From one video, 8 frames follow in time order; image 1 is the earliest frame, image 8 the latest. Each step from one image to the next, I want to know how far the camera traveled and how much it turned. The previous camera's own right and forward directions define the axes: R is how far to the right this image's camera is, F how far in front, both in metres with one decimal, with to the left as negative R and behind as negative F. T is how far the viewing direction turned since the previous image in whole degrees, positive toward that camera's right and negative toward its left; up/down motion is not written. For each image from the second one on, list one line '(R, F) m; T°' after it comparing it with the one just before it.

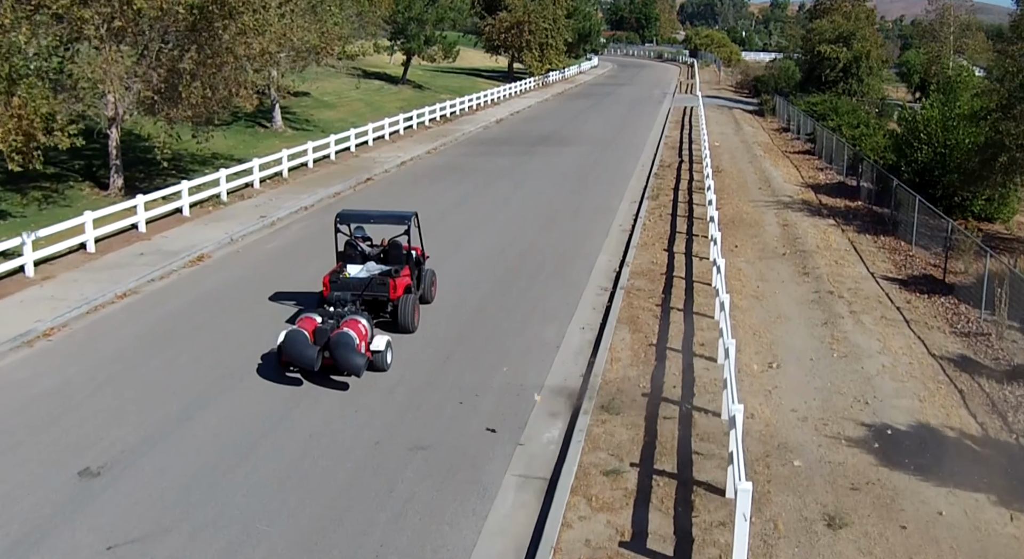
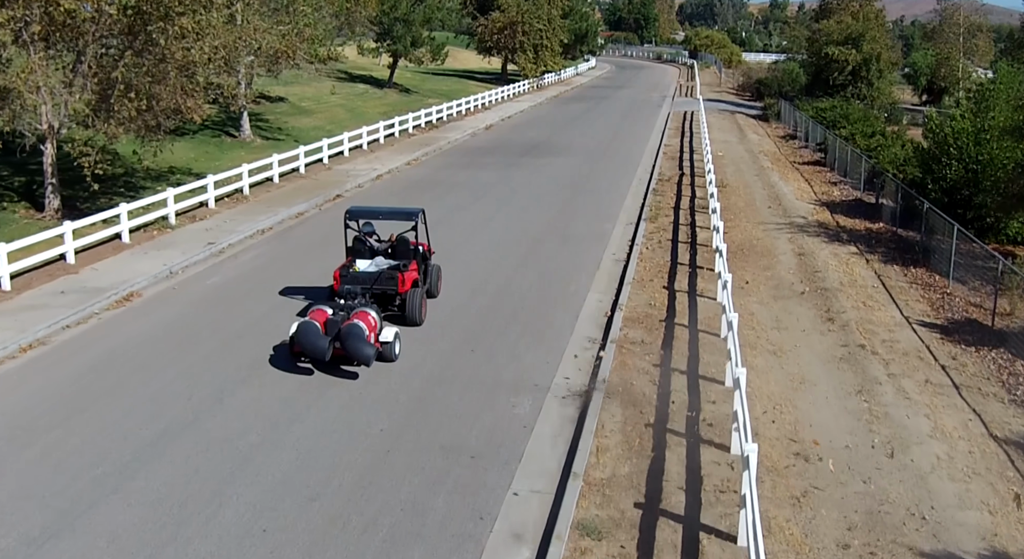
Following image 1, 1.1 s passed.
(+0.4, +2.4) m; 0°
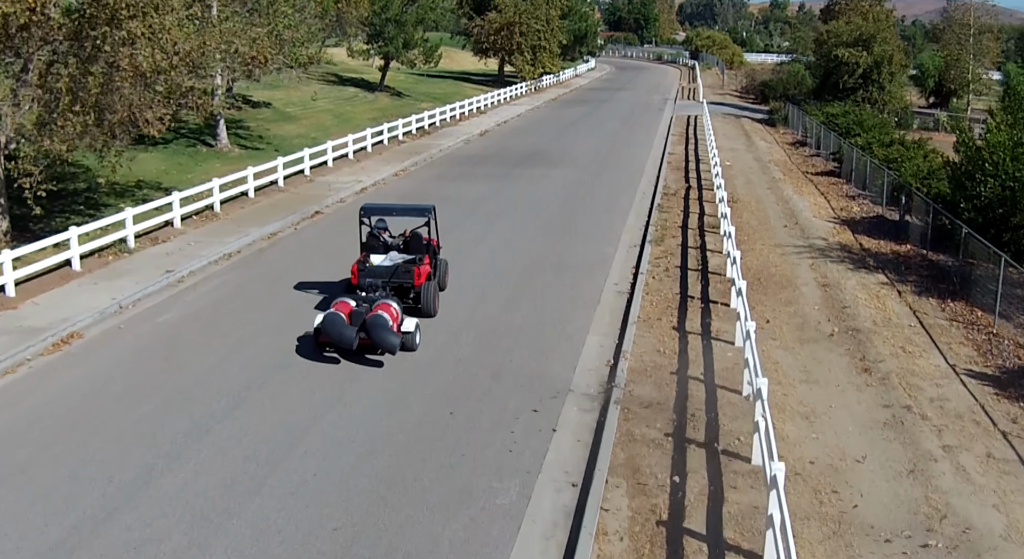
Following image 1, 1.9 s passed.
(+0.2, +1.9) m; 0°
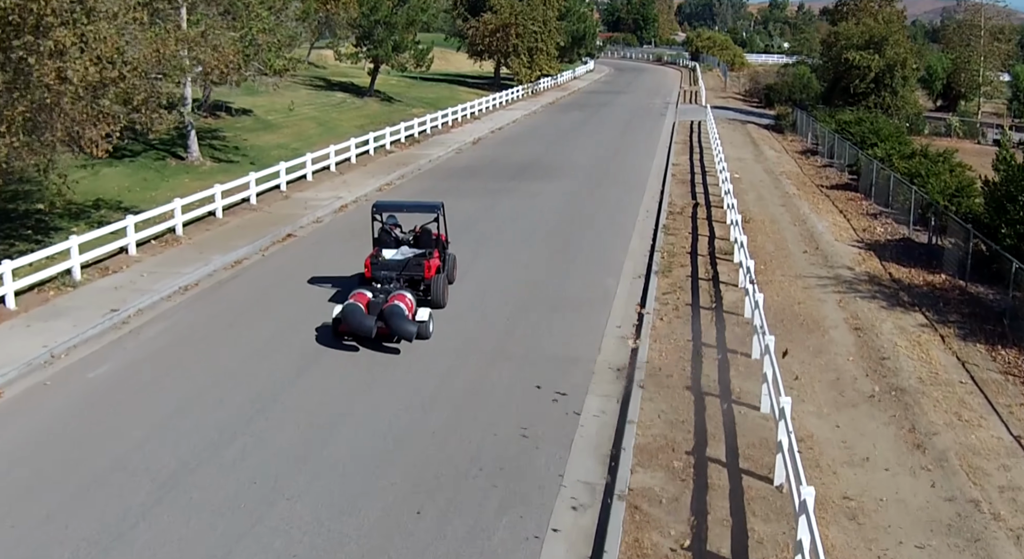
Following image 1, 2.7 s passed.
(+0.2, +2.0) m; 0°
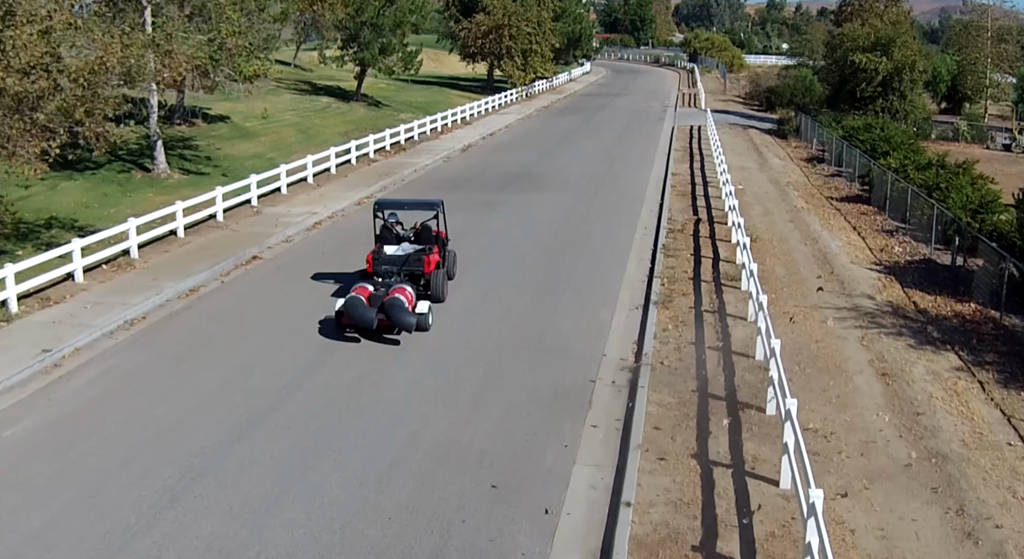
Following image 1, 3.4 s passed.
(+0.2, +1.7) m; 0°
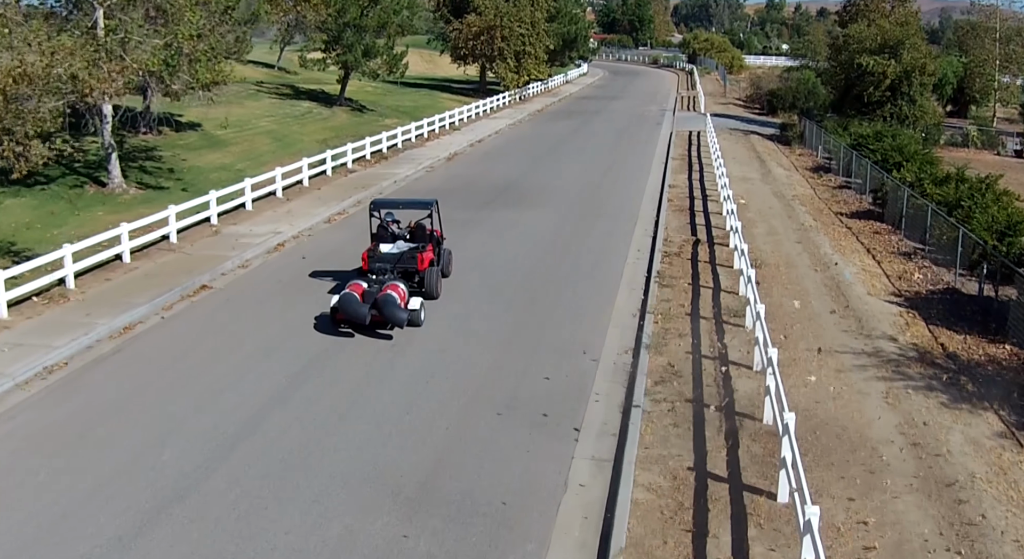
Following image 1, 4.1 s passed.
(+0.4, +1.9) m; 0°
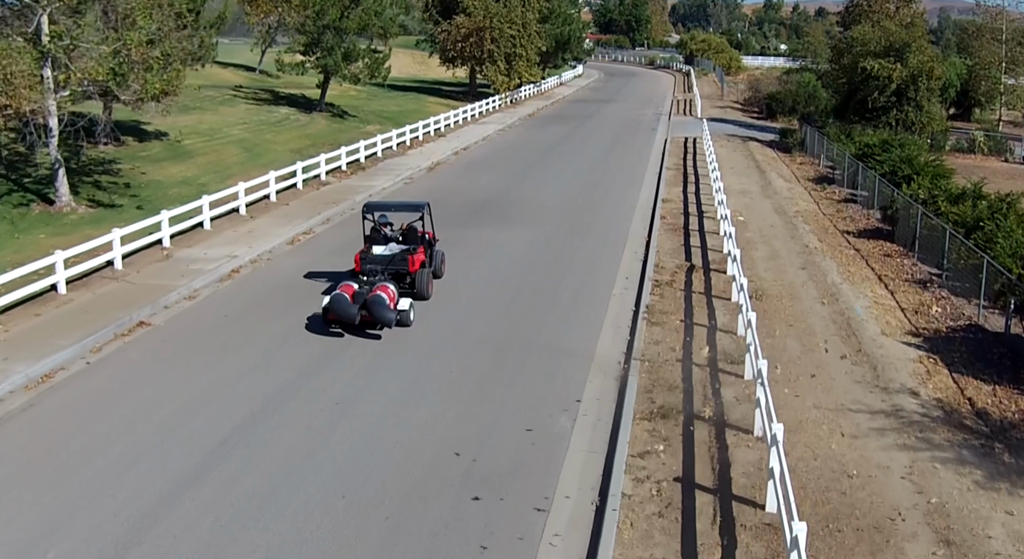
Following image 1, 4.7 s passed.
(+0.4, +1.7) m; 0°
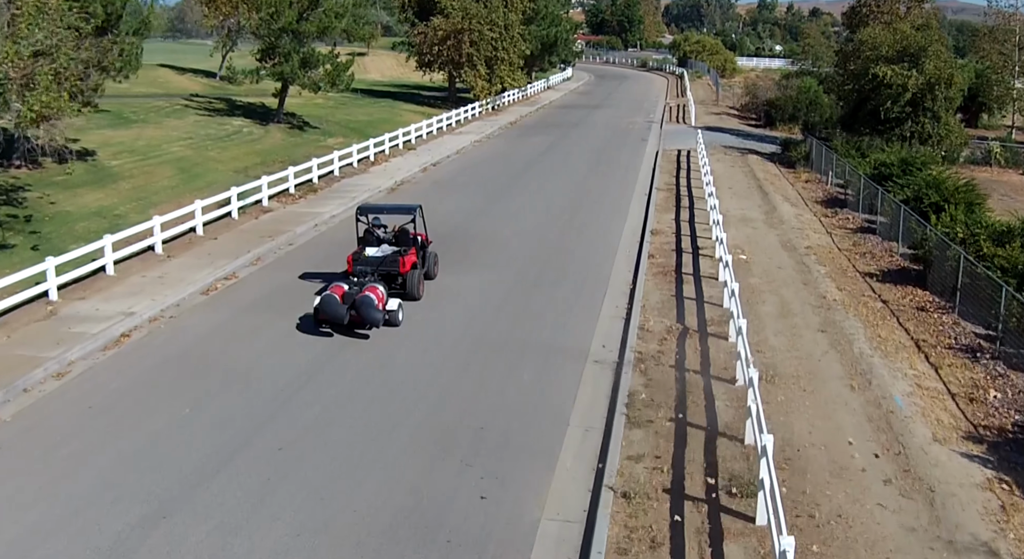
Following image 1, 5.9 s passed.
(+0.7, +3.3) m; 0°
